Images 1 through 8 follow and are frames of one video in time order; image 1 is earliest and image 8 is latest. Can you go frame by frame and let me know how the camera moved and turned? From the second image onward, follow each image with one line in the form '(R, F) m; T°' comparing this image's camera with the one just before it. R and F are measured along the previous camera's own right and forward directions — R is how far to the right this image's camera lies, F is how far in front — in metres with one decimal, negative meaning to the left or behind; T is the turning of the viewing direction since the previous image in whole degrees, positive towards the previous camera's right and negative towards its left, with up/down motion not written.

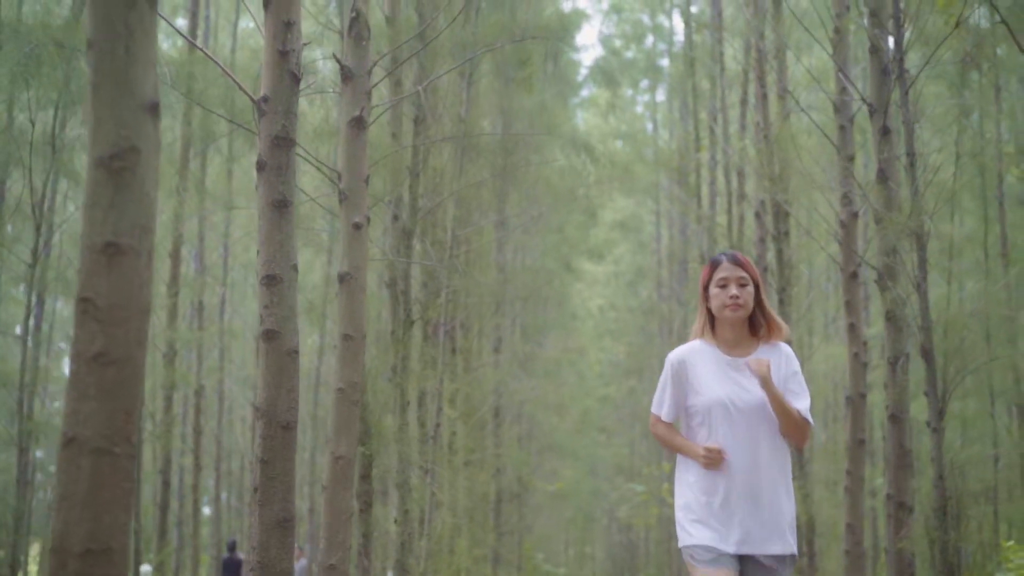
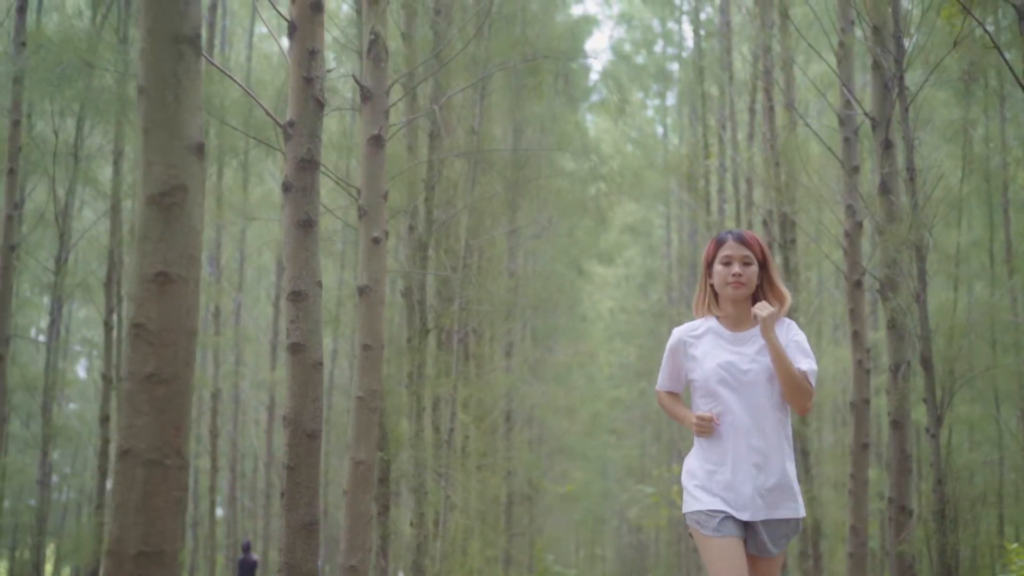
(0.0, -0.2) m; -1°
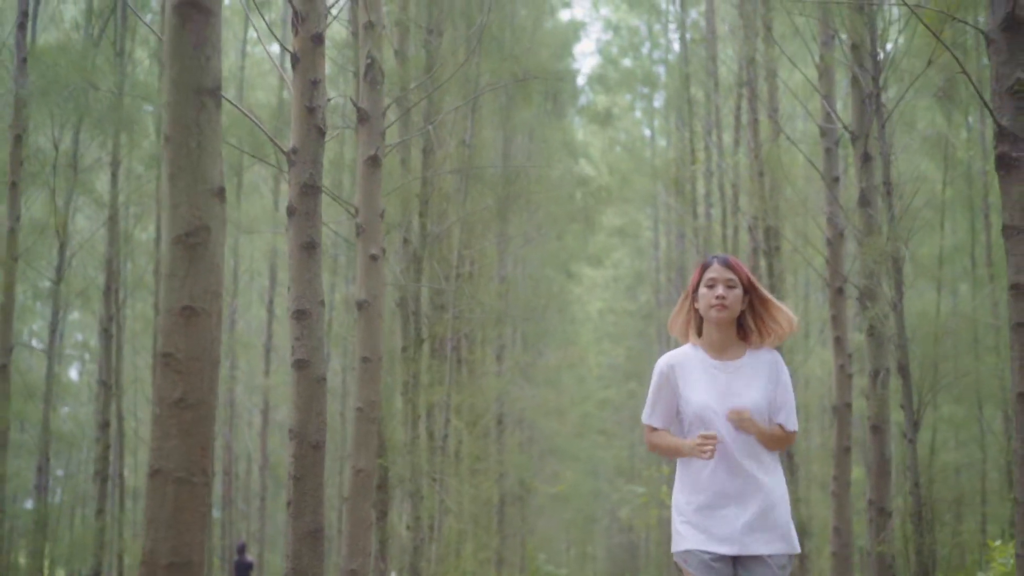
(0.0, -0.2) m; +1°
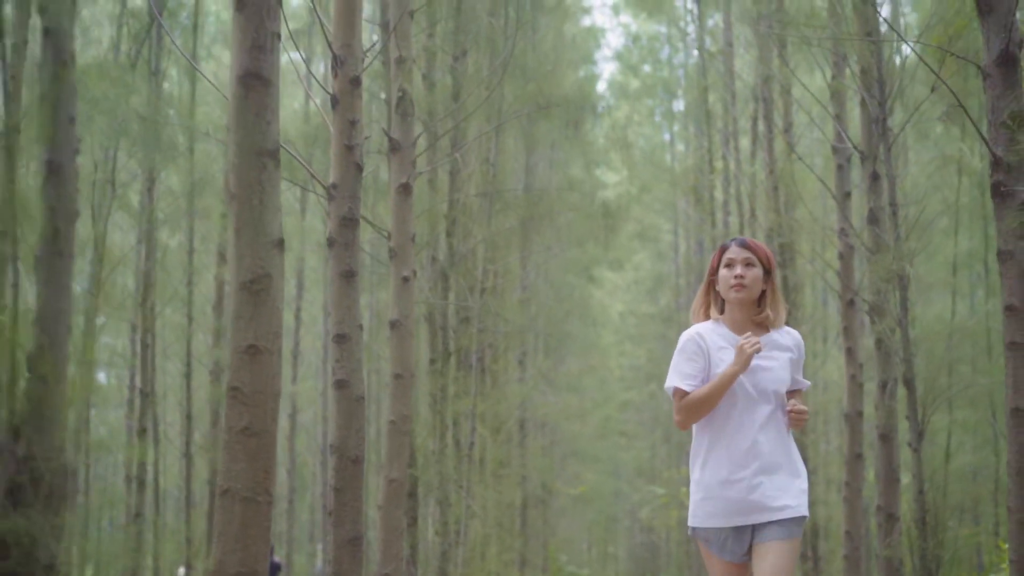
(0.0, -0.3) m; -1°
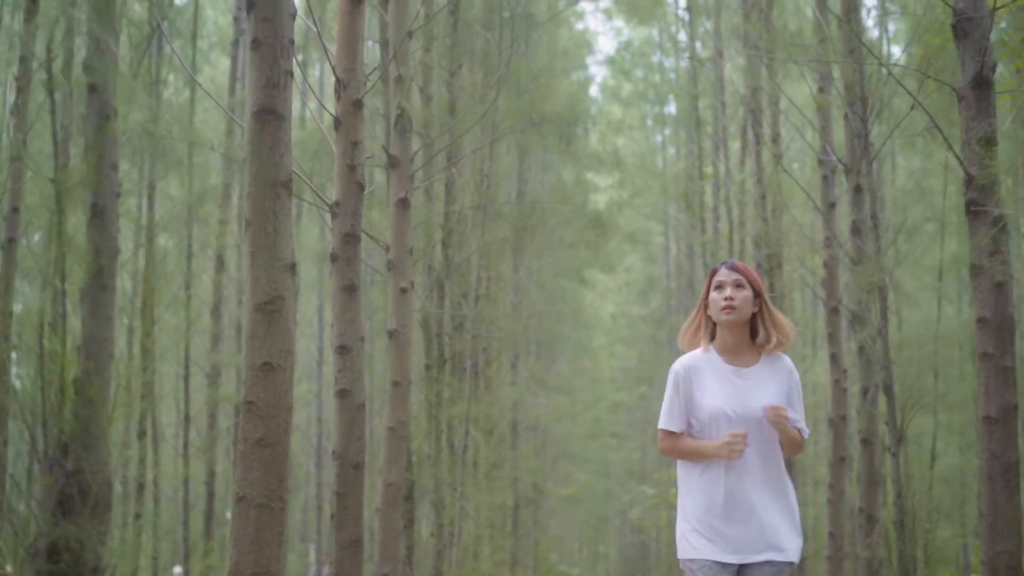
(0.0, -0.2) m; 0°
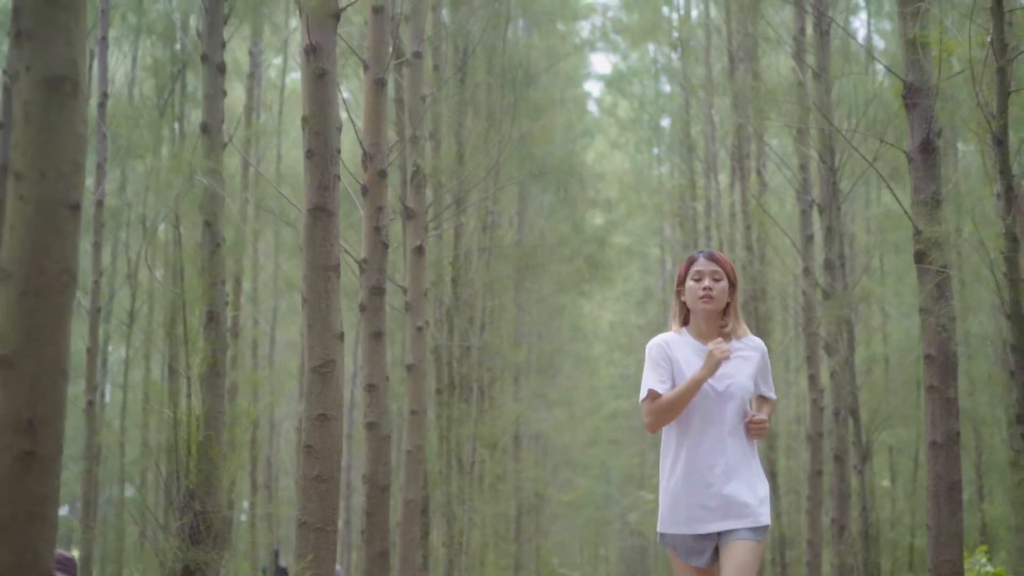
(0.0, -0.8) m; 0°
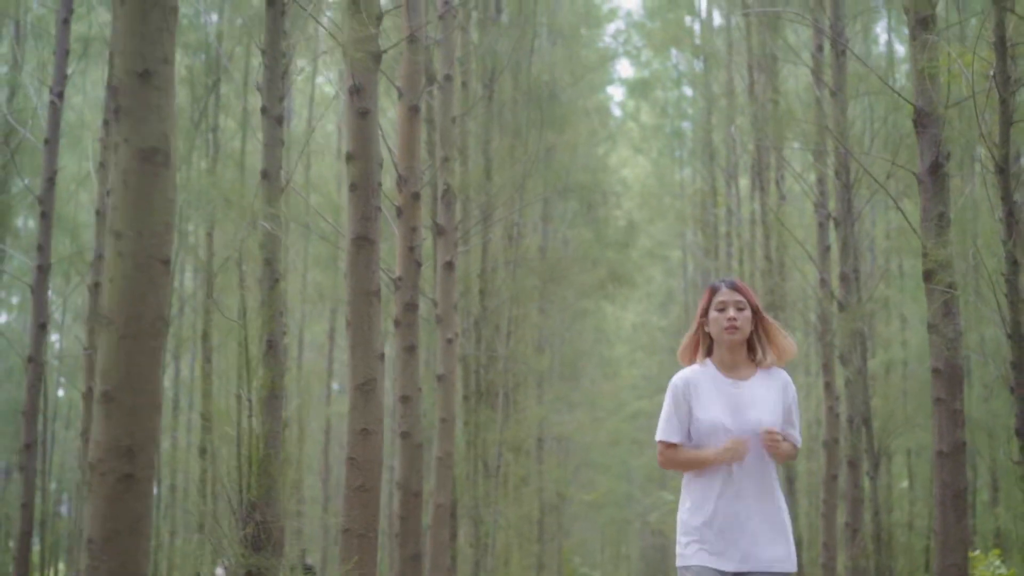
(0.0, -0.3) m; -1°
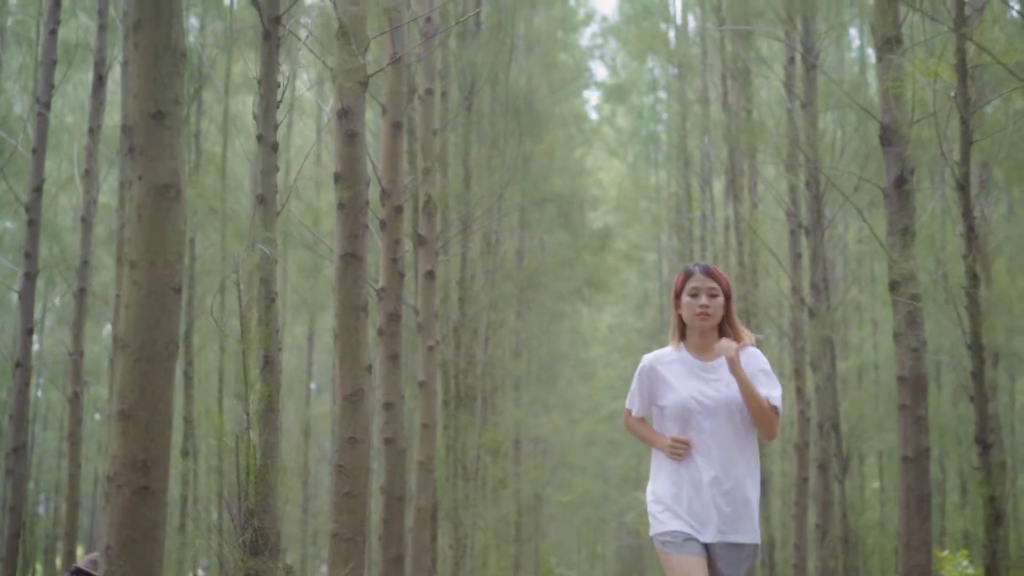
(0.0, -0.2) m; +1°
